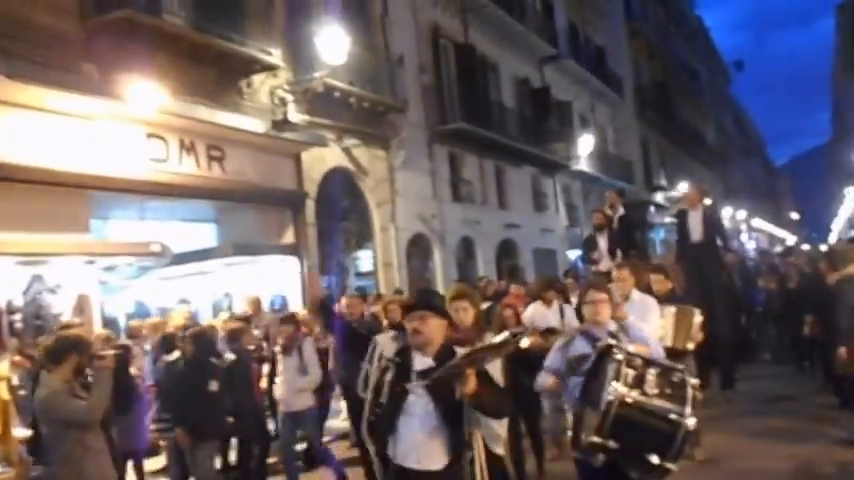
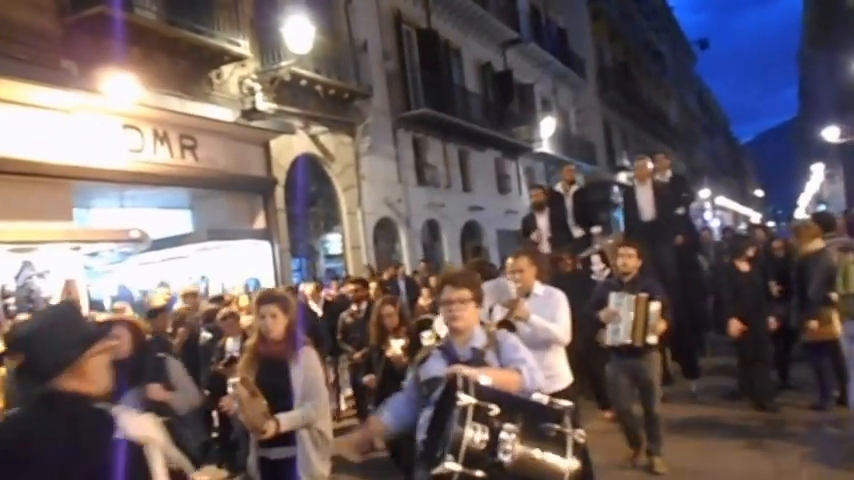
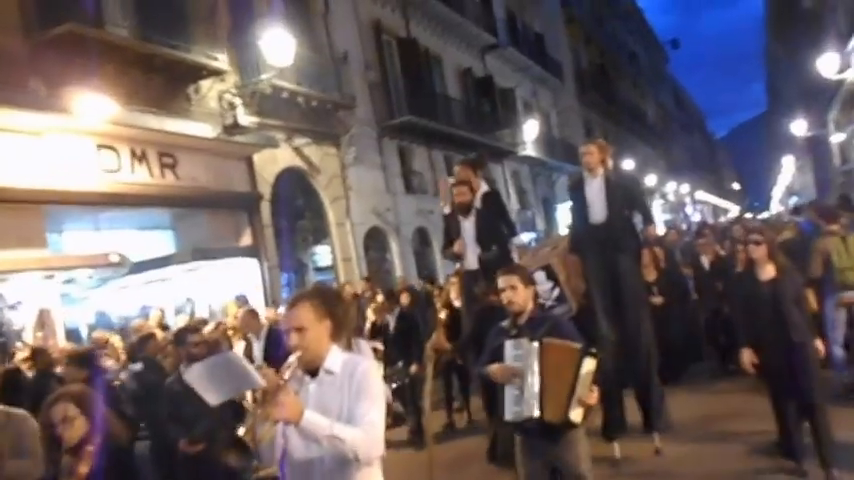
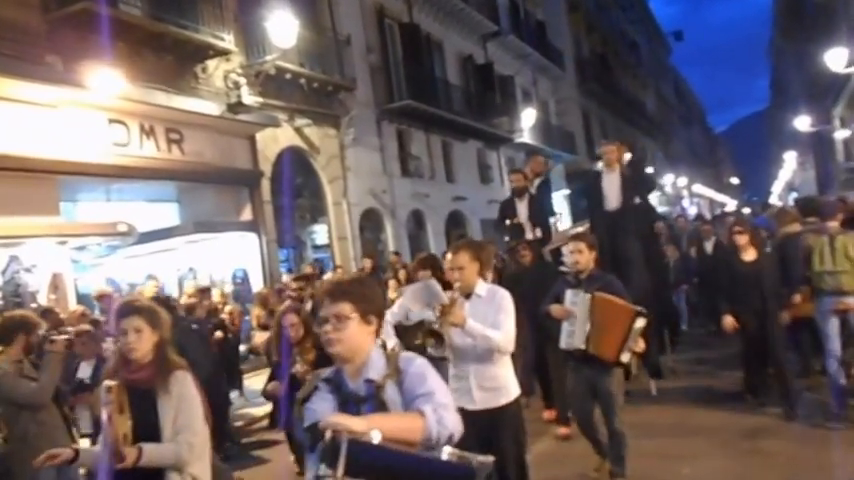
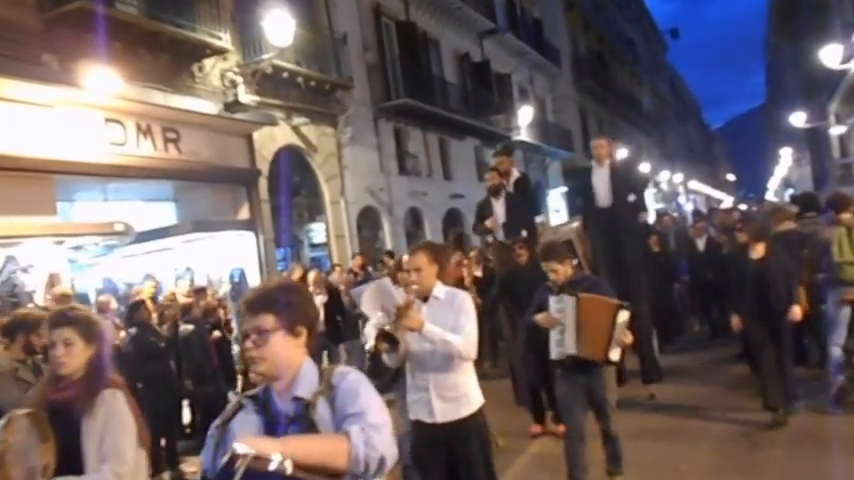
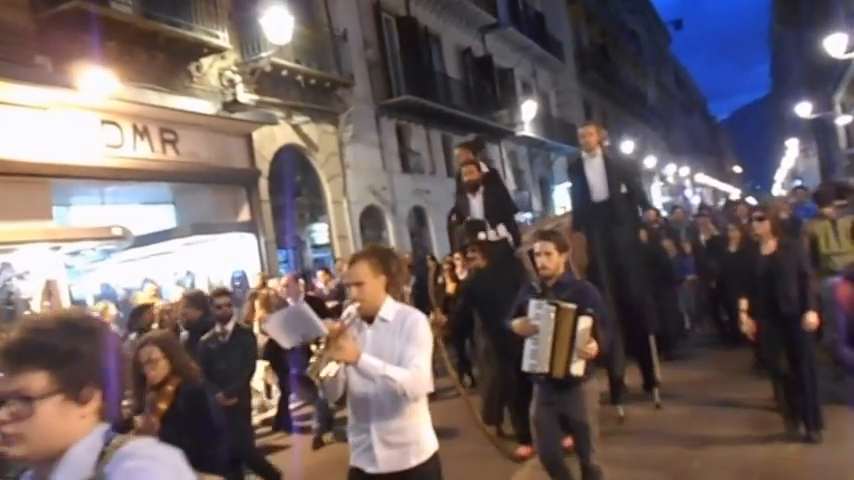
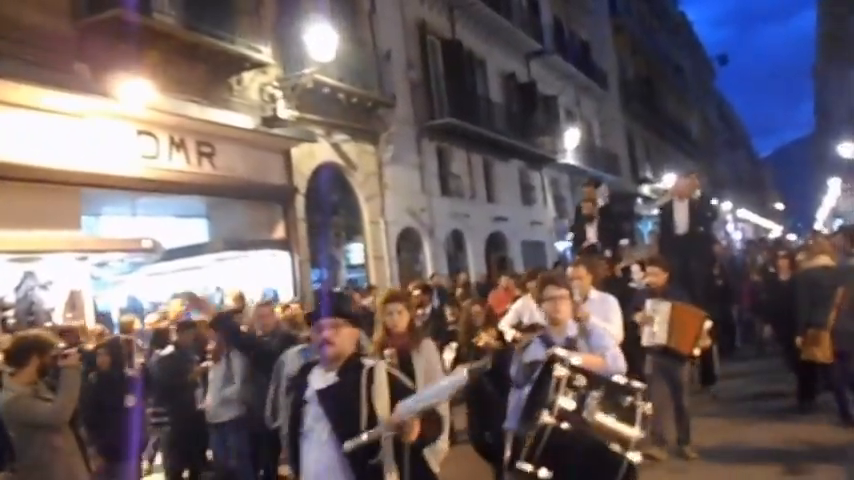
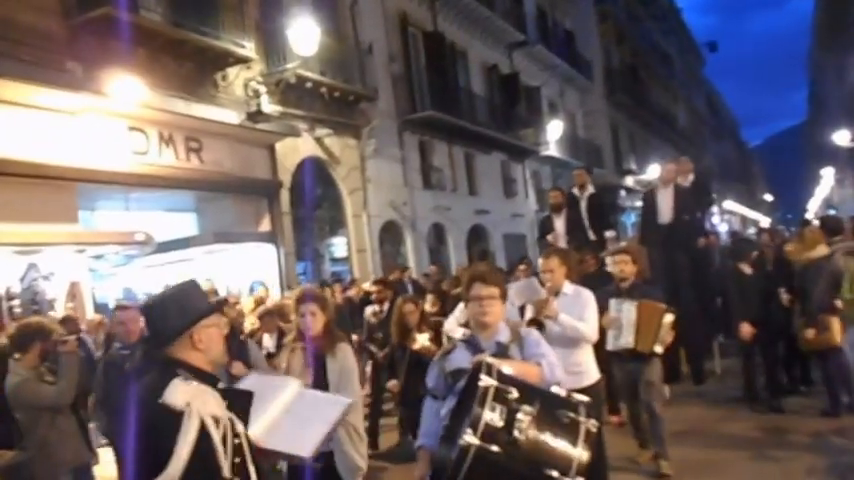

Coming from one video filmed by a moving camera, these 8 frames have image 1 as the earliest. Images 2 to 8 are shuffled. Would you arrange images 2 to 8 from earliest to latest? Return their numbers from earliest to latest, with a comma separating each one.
7, 8, 2, 4, 5, 6, 3
